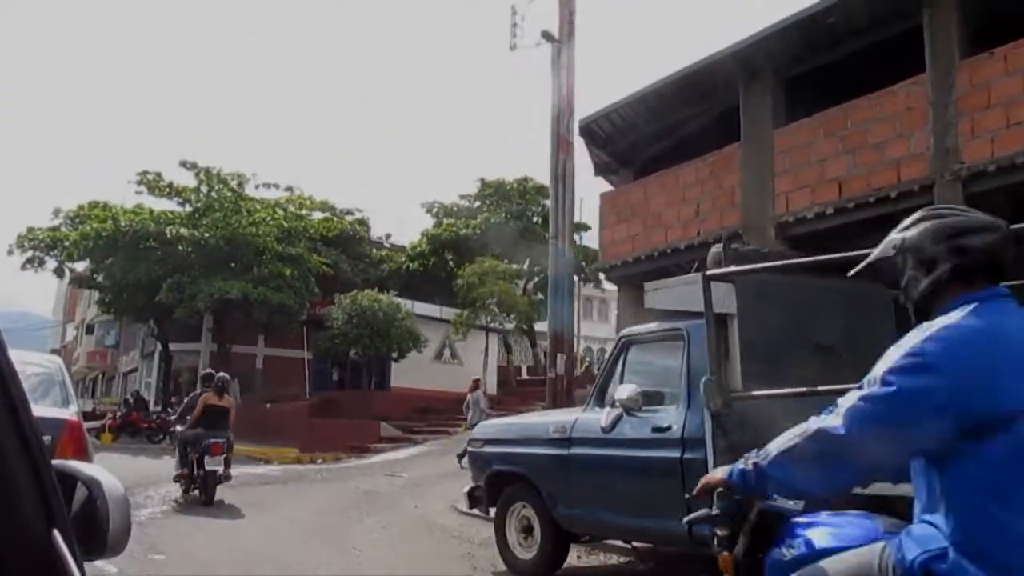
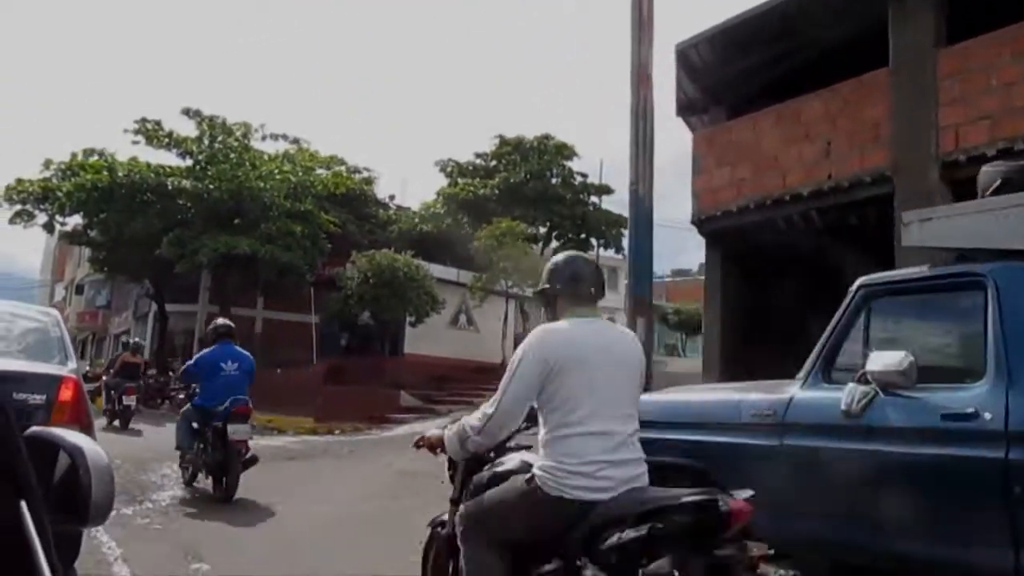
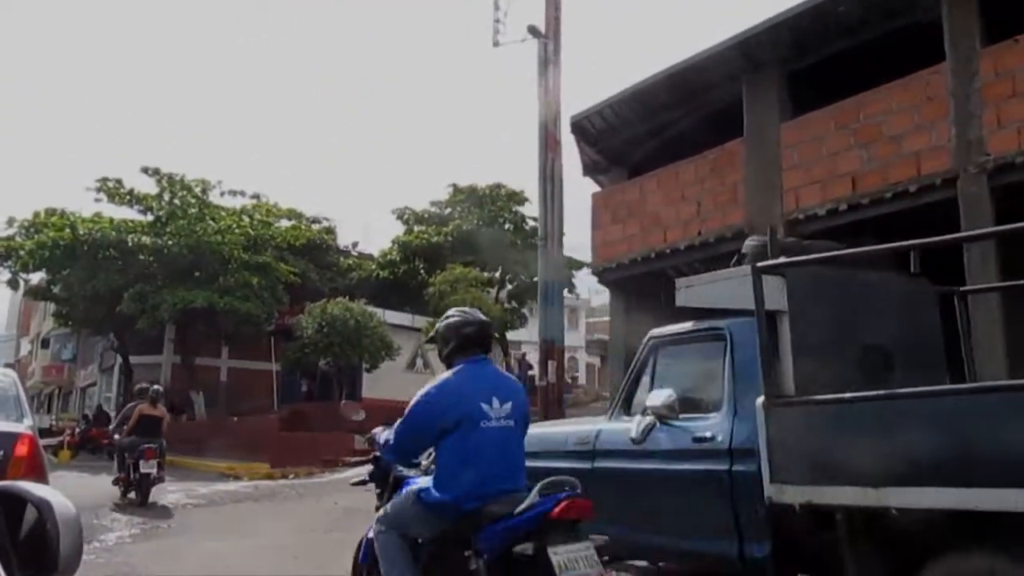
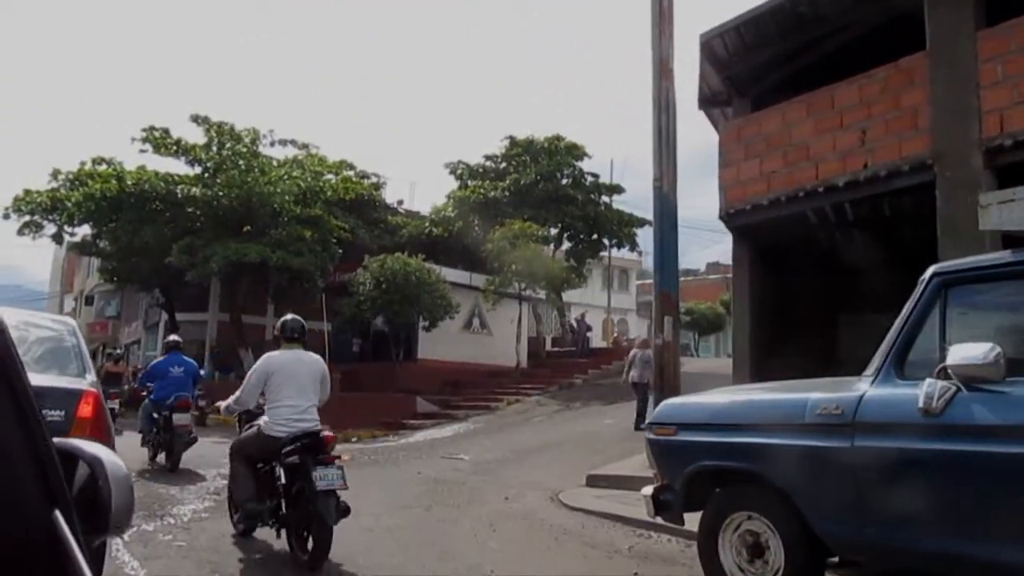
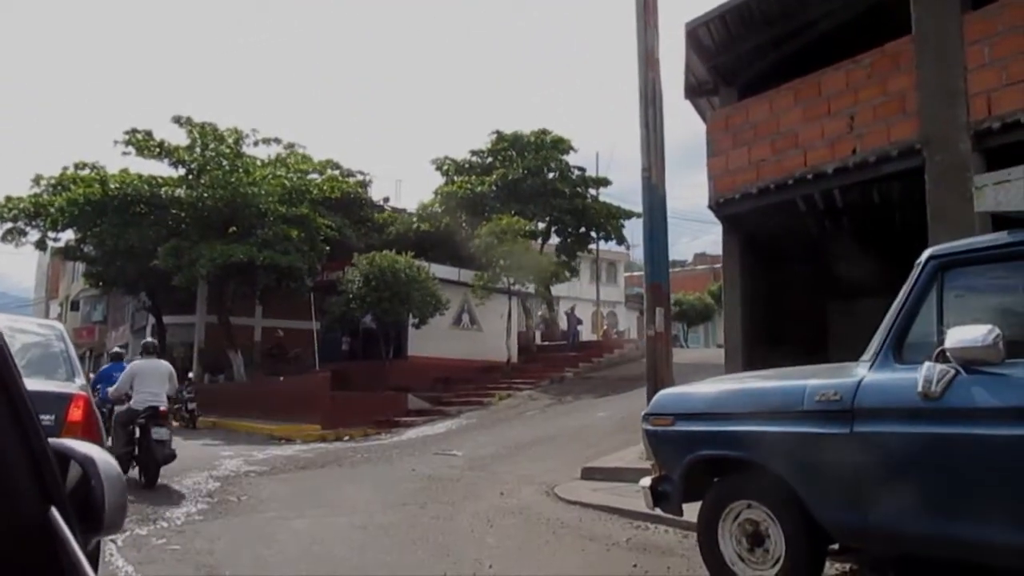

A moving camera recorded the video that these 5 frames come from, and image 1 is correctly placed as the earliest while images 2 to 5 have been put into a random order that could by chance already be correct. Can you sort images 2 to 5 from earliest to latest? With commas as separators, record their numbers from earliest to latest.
3, 2, 4, 5
